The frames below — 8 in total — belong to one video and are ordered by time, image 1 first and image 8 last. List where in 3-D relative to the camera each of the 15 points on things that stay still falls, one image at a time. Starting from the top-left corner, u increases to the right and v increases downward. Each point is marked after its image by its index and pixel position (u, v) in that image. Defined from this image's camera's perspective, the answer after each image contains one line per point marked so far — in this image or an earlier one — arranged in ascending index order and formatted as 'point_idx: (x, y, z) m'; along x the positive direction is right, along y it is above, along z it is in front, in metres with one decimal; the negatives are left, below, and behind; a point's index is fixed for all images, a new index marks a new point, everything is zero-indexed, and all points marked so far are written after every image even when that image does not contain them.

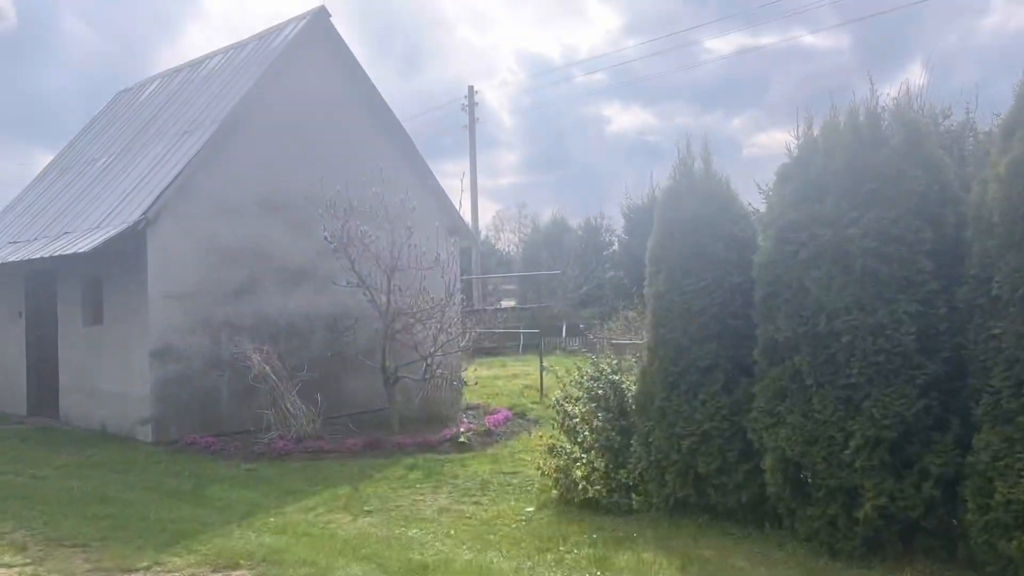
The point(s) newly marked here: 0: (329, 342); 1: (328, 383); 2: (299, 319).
0: (-2.5, -0.7, +11.4) m
1: (-2.5, -1.3, +11.3) m
2: (-2.8, -0.4, +11.1) m
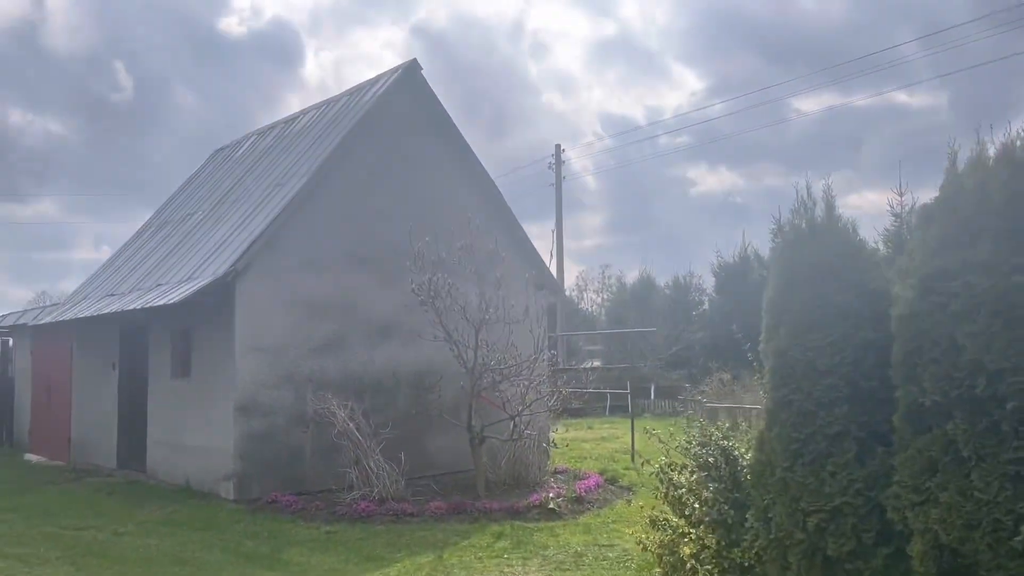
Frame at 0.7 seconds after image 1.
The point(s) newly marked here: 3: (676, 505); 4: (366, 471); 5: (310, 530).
0: (-1.3, -1.5, +11.0) m
1: (-1.3, -2.0, +10.9) m
2: (-1.6, -1.1, +10.8) m
3: (+1.2, -1.6, +6.1) m
4: (-1.6, -2.0, +9.2) m
5: (-1.9, -2.3, +8.0) m
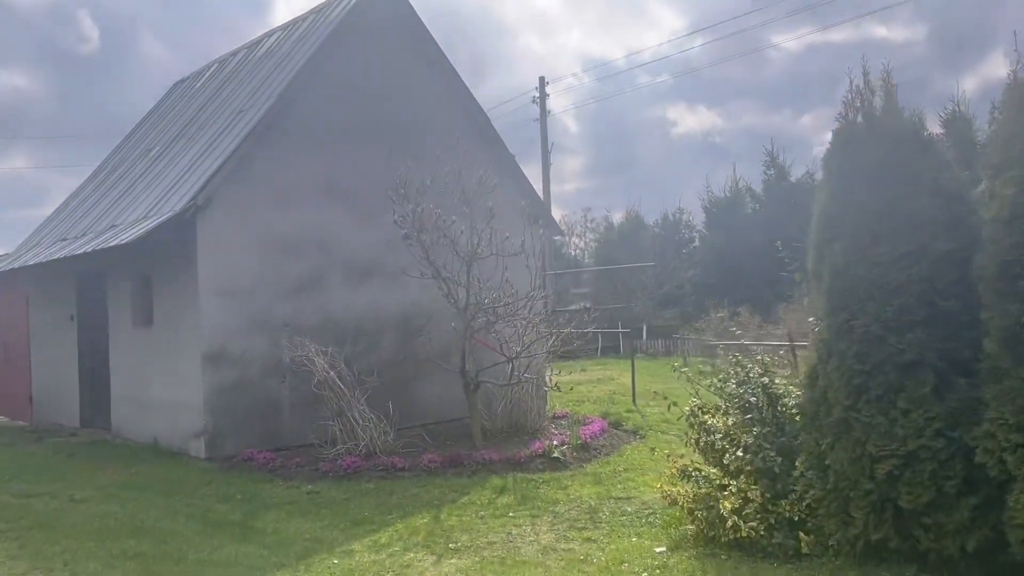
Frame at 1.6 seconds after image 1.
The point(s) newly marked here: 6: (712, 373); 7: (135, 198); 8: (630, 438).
0: (-1.3, -0.7, +10.1) m
1: (-1.3, -1.2, +10.1) m
2: (-1.7, -0.3, +9.9) m
3: (+1.2, -1.0, +5.3) m
4: (-1.6, -1.4, +8.4) m
5: (-1.9, -1.7, +7.1) m
6: (+1.4, -0.6, +6.0) m
7: (-4.6, +1.1, +10.2) m
8: (+1.3, -1.7, +9.5) m
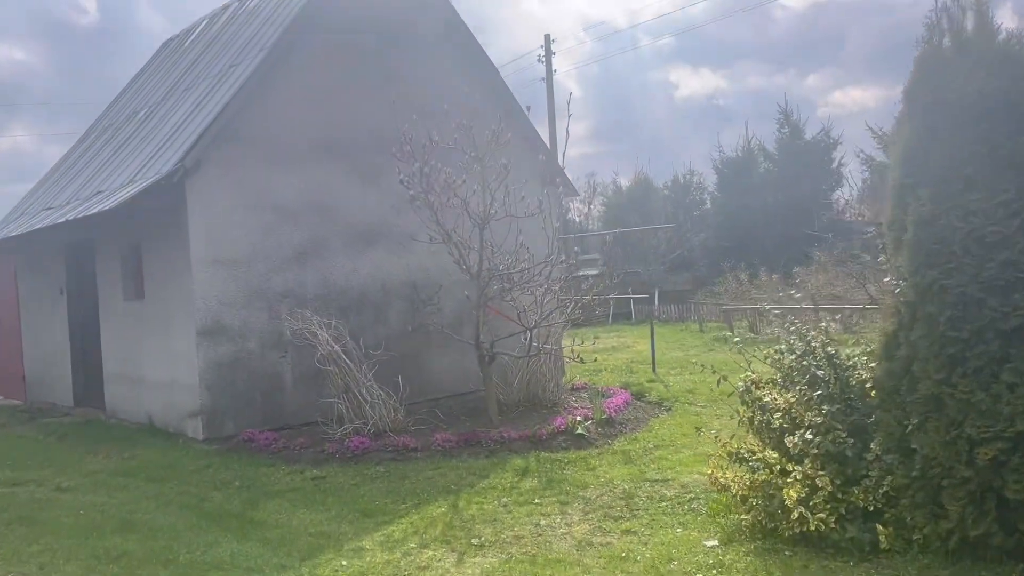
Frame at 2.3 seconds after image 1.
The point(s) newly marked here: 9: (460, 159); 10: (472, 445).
0: (-1.2, -0.3, +9.5) m
1: (-1.2, -0.9, +9.5) m
2: (-1.5, 0.0, +9.2) m
3: (+1.4, -0.8, +4.7) m
4: (-1.4, -1.0, +7.8) m
5: (-1.7, -1.5, +6.5) m
6: (+1.6, -0.4, +5.3) m
7: (-4.4, +1.4, +9.5) m
8: (+1.5, -1.3, +8.9) m
9: (-0.5, +1.3, +8.4) m
10: (-0.3, -1.3, +7.2) m
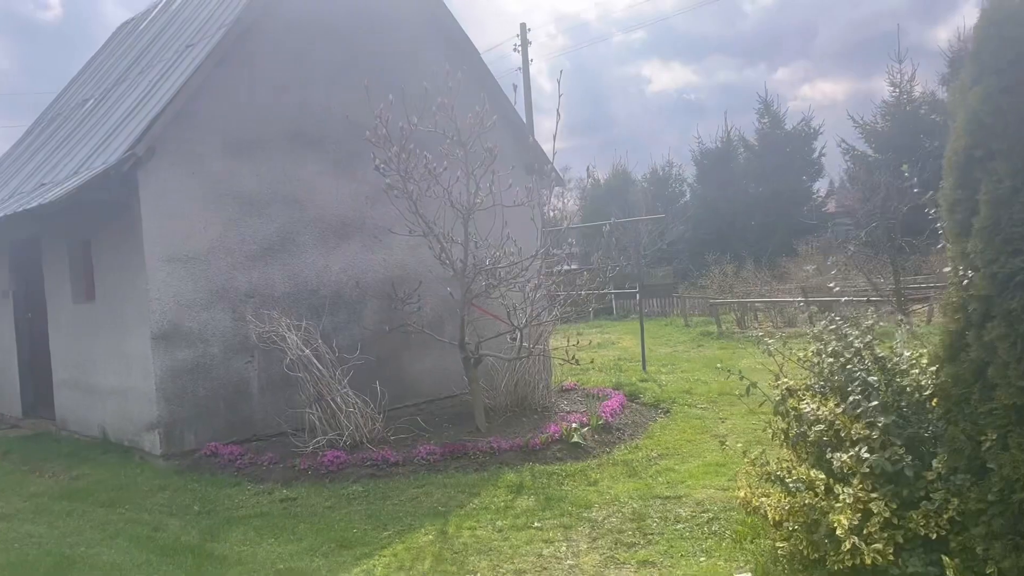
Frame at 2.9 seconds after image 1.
0: (-1.3, -0.3, +8.8) m
1: (-1.3, -0.8, +8.8) m
2: (-1.7, 0.0, +8.5) m
3: (+1.4, -0.8, +4.1) m
4: (-1.5, -1.0, +7.1) m
5: (-1.8, -1.5, +5.9) m
6: (+1.6, -0.3, +4.7) m
7: (-4.6, +1.4, +8.7) m
8: (+1.4, -1.2, +8.3) m
9: (-0.7, +1.3, +7.7) m
10: (-0.4, -1.3, +6.6) m
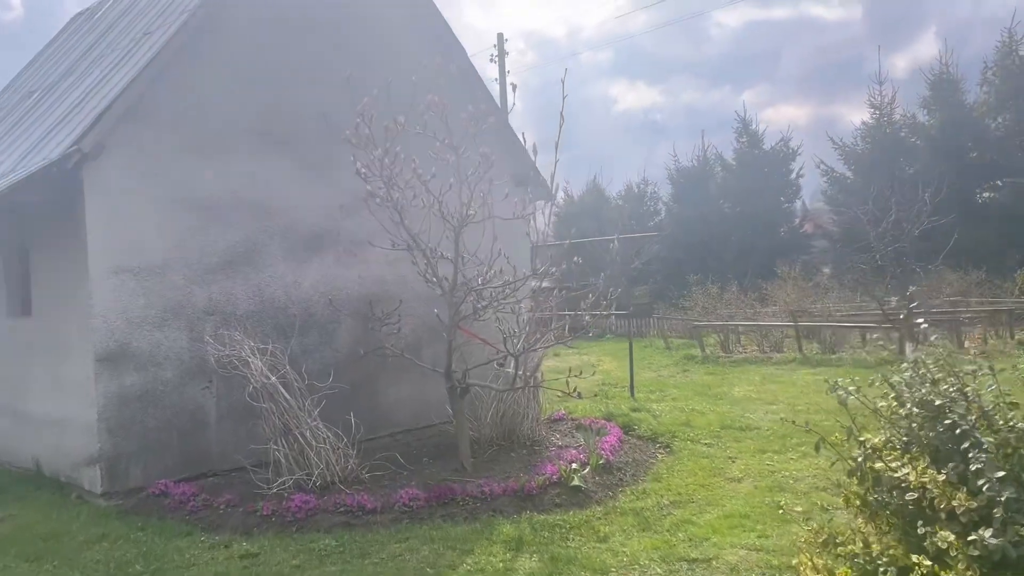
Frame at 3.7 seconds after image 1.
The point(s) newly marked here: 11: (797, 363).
0: (-1.4, -0.4, +8.0) m
1: (-1.4, -1.0, +7.9) m
2: (-1.8, -0.1, +7.7) m
3: (+1.5, -0.9, +3.4) m
4: (-1.6, -1.2, +6.3) m
5: (-1.8, -1.6, +5.0) m
6: (+1.6, -0.5, +4.0) m
7: (-4.7, +1.3, +7.8) m
8: (+1.3, -1.5, +7.6) m
9: (-0.7, +1.1, +7.0) m
10: (-0.5, -1.5, +5.8) m
11: (+4.6, -1.2, +13.6) m
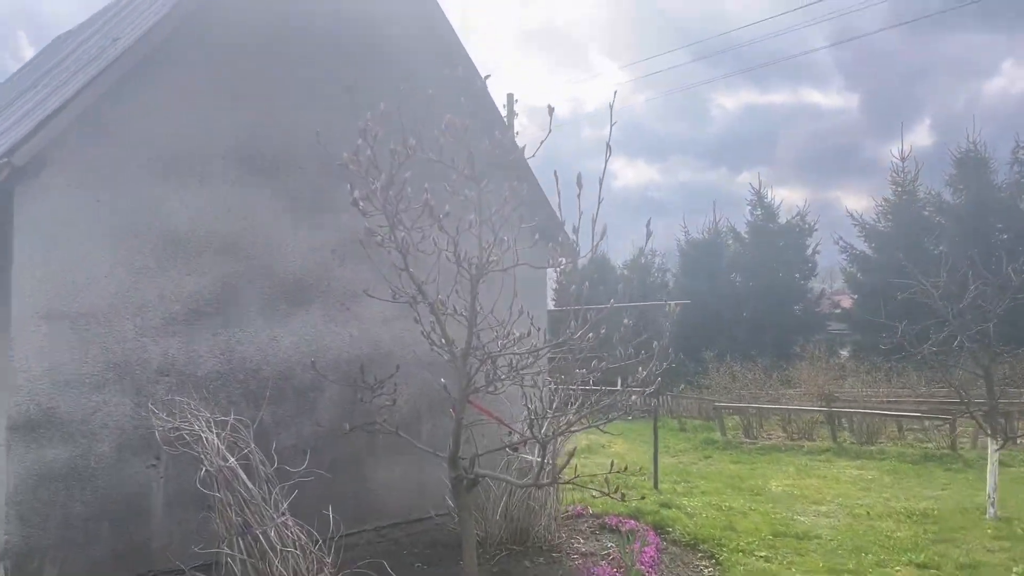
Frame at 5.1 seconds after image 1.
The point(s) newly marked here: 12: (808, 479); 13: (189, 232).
0: (-1.3, -0.9, +6.7) m
1: (-1.3, -1.5, +6.6) m
2: (-1.6, -0.6, +6.4) m
3: (+1.6, -1.1, +2.0) m
4: (-1.5, -1.5, +4.9) m
5: (-1.6, -1.8, +3.6) m
6: (+1.8, -0.8, +2.7) m
7: (-4.4, +0.9, +6.6) m
8: (+1.4, -2.0, +6.2) m
9: (-0.5, +0.7, +5.8) m
10: (-0.3, -1.8, +4.4) m
11: (+4.7, -2.4, +12.2) m
12: (+3.6, -2.3, +10.3) m
13: (-2.3, +0.4, +5.8) m
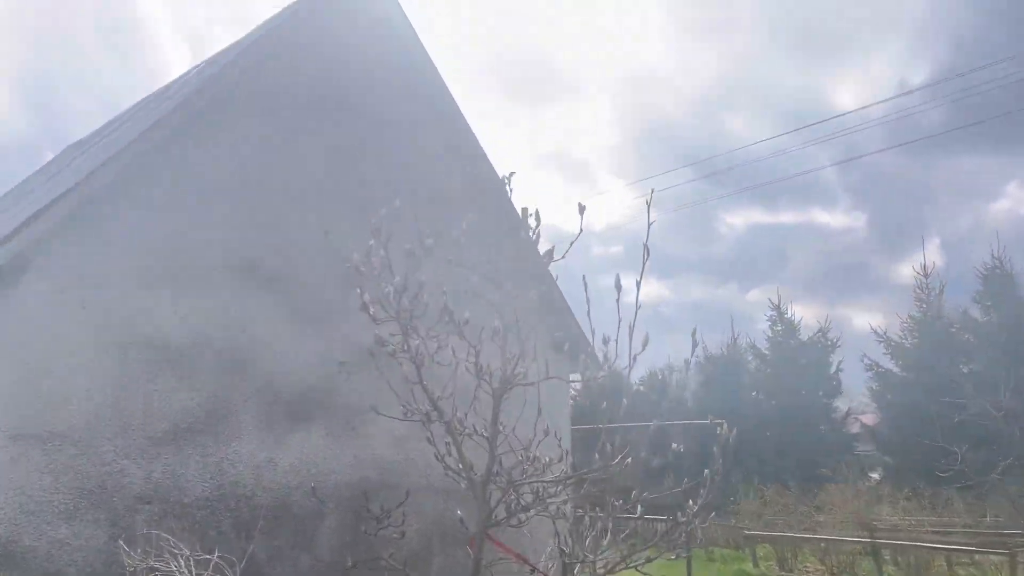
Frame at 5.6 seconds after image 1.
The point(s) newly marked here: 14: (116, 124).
0: (-1.1, -1.8, +5.9) m
1: (-1.2, -2.3, +5.8) m
2: (-1.5, -1.4, +5.7) m
3: (+1.7, -1.4, +1.3) m
4: (-1.3, -2.1, +4.1) m
5: (-1.5, -2.2, +2.8) m
6: (+1.9, -1.1, +2.0) m
7: (-4.3, +0.1, +6.2) m
8: (+1.5, -2.8, +5.3) m
9: (-0.3, 0.0, +5.3) m
10: (-0.2, -2.3, +3.6) m
11: (+4.9, -4.0, +11.2) m
12: (+3.8, -3.7, +9.3) m
13: (-2.1, -0.3, +5.3) m
14: (-3.2, +1.3, +6.8) m
